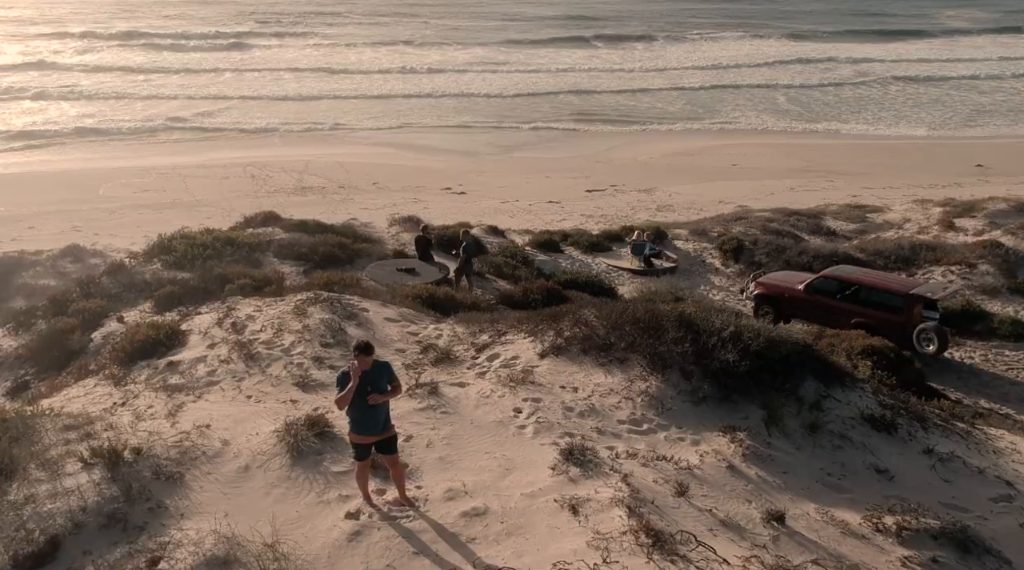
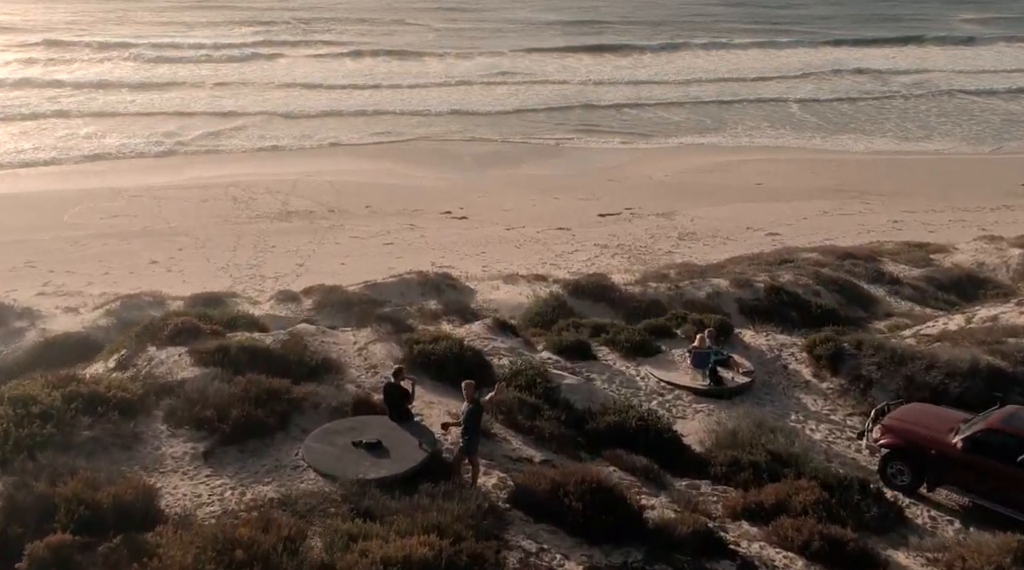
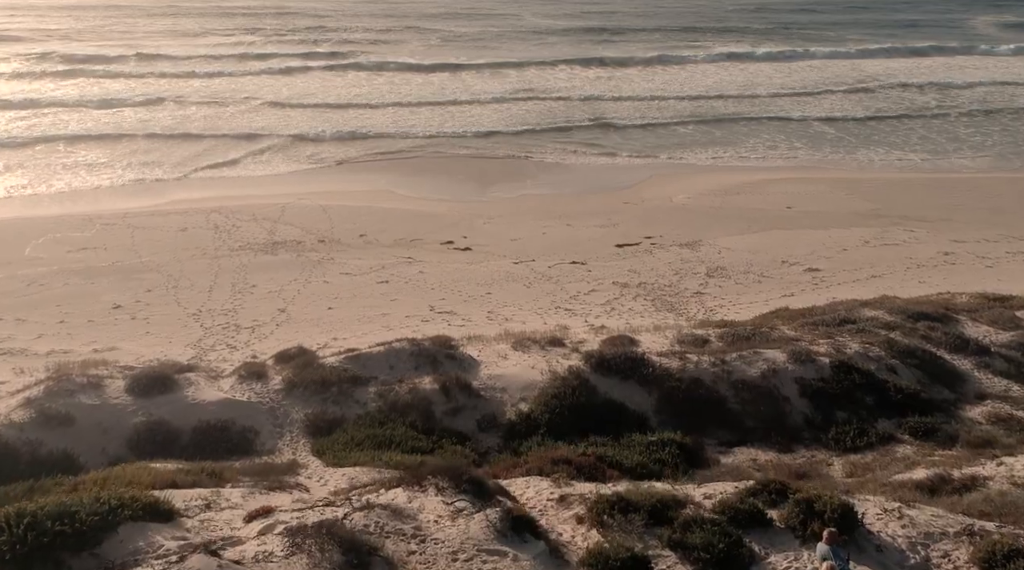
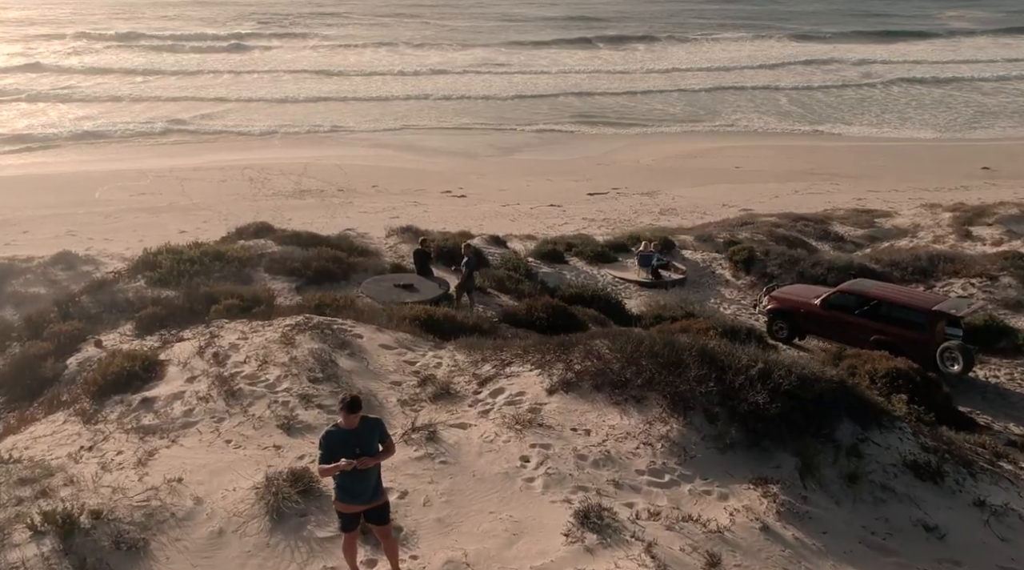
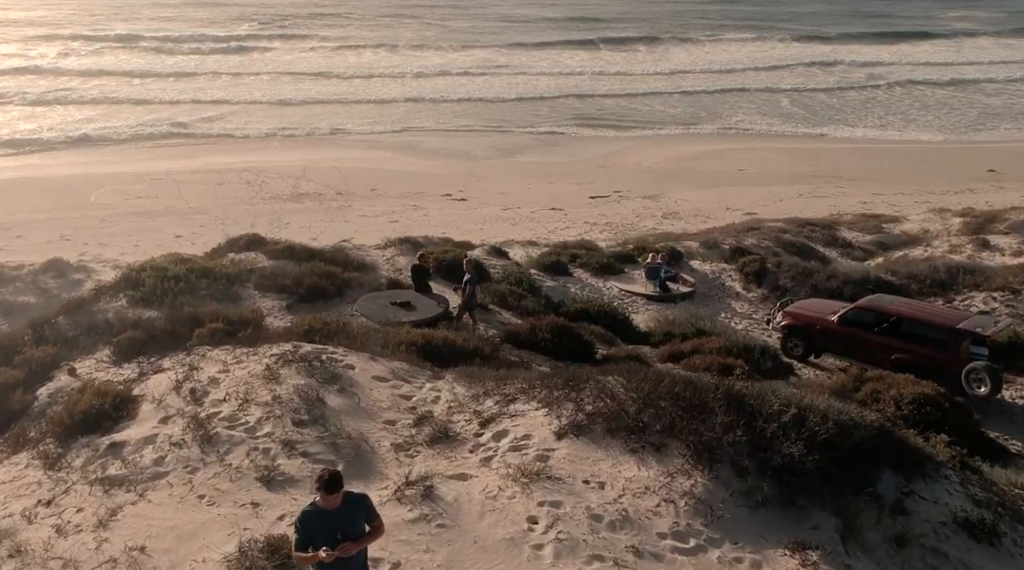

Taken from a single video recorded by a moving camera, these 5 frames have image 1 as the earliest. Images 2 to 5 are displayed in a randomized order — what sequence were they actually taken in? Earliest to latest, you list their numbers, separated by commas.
4, 5, 2, 3
